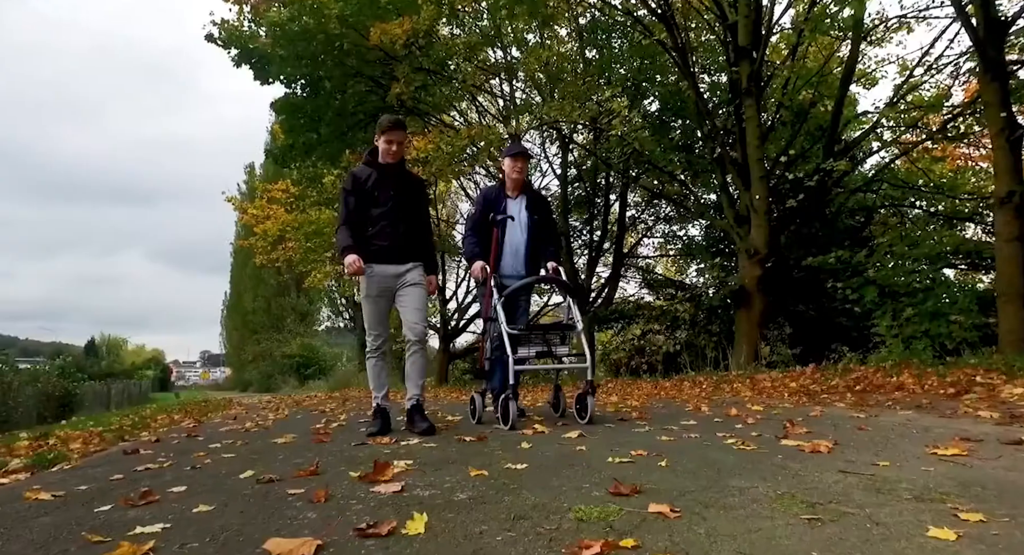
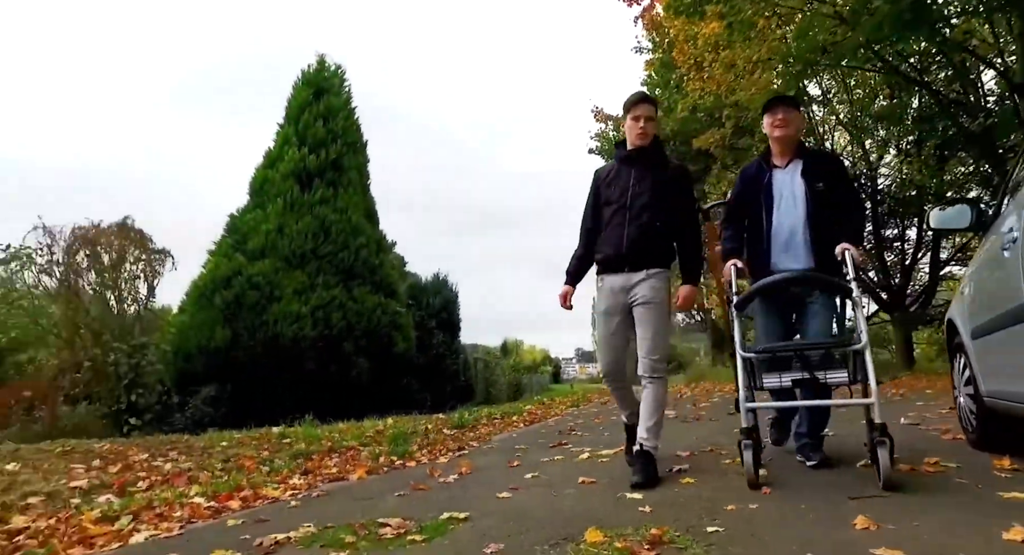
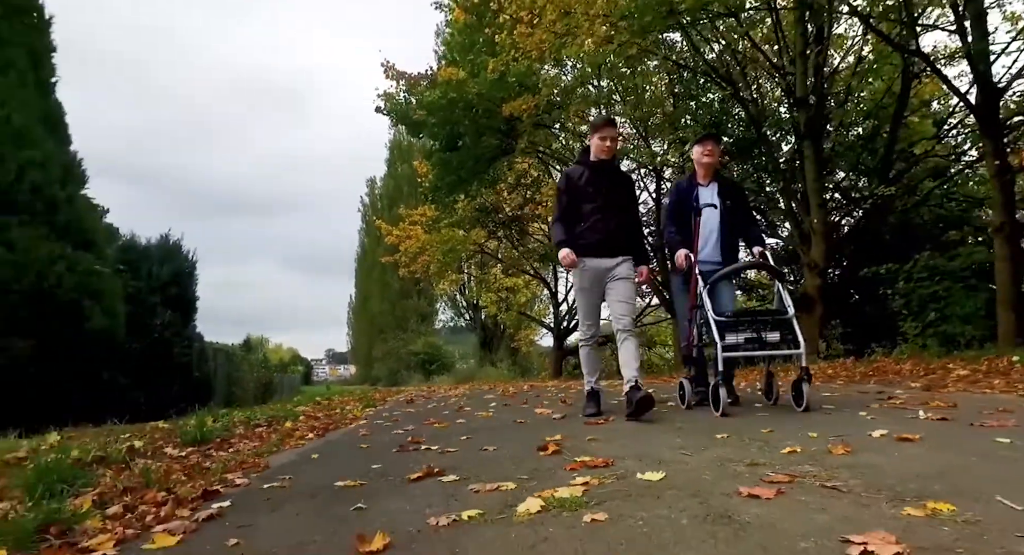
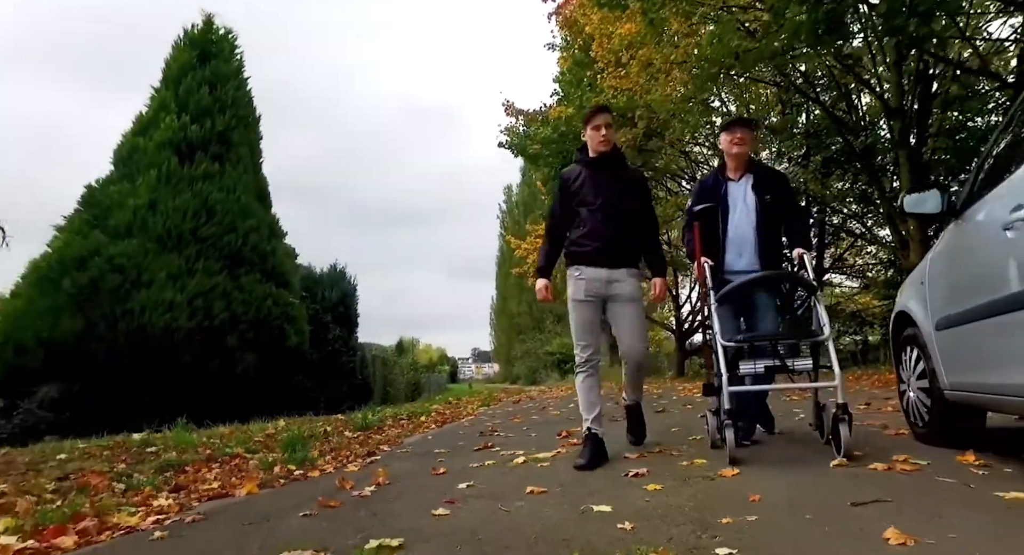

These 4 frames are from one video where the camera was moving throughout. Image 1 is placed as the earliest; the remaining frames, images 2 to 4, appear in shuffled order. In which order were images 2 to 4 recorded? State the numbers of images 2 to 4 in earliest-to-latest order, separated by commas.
3, 4, 2
